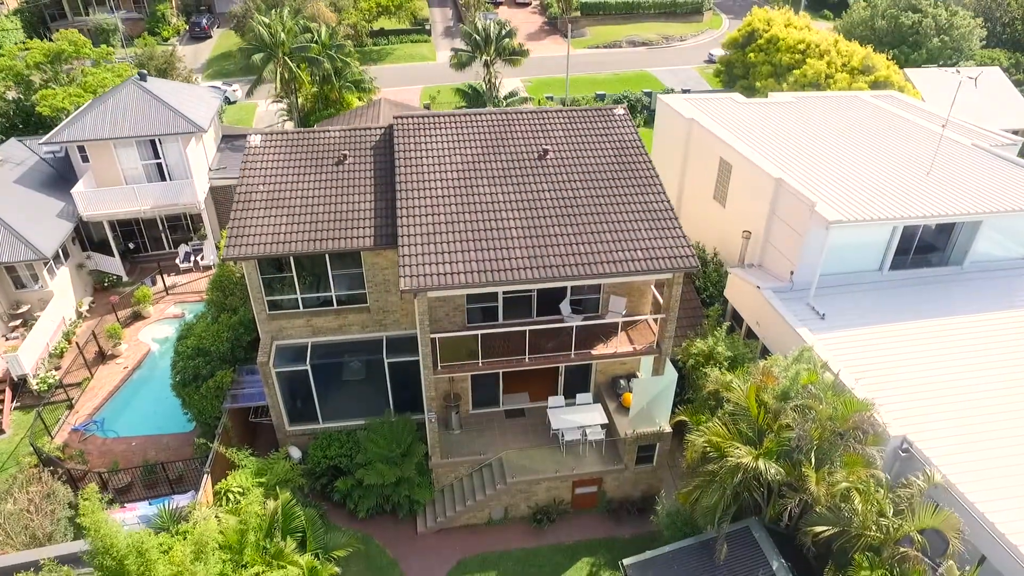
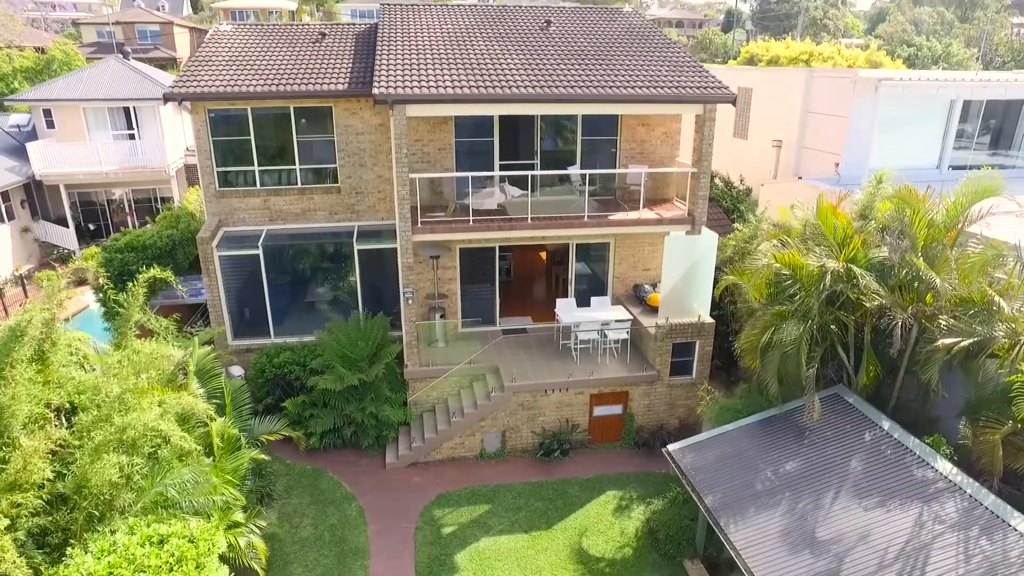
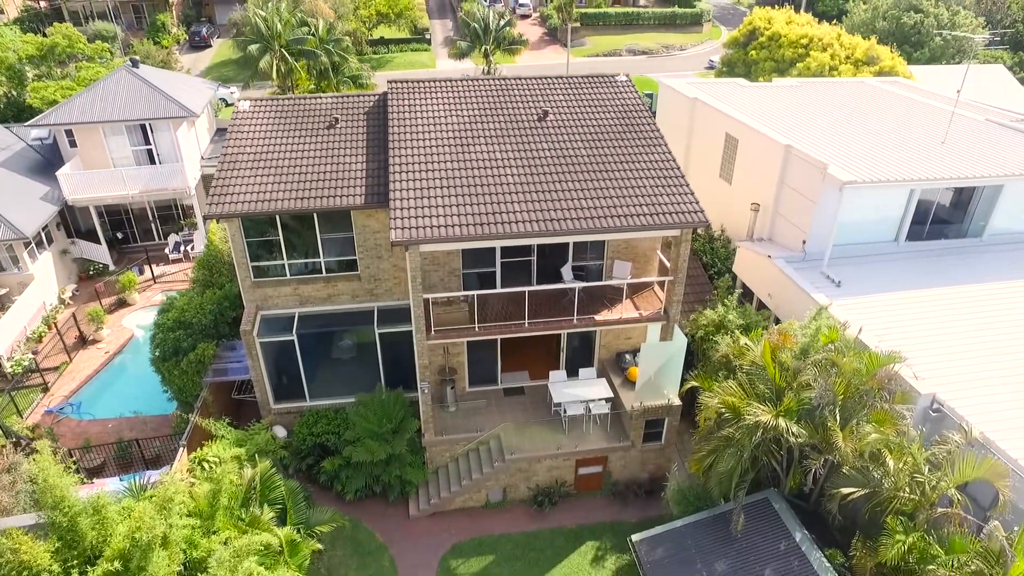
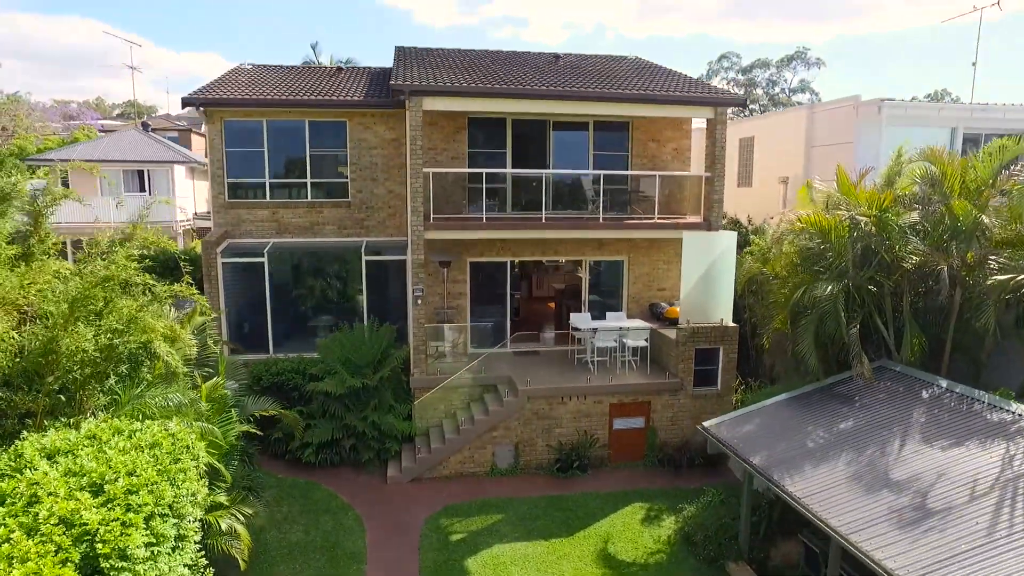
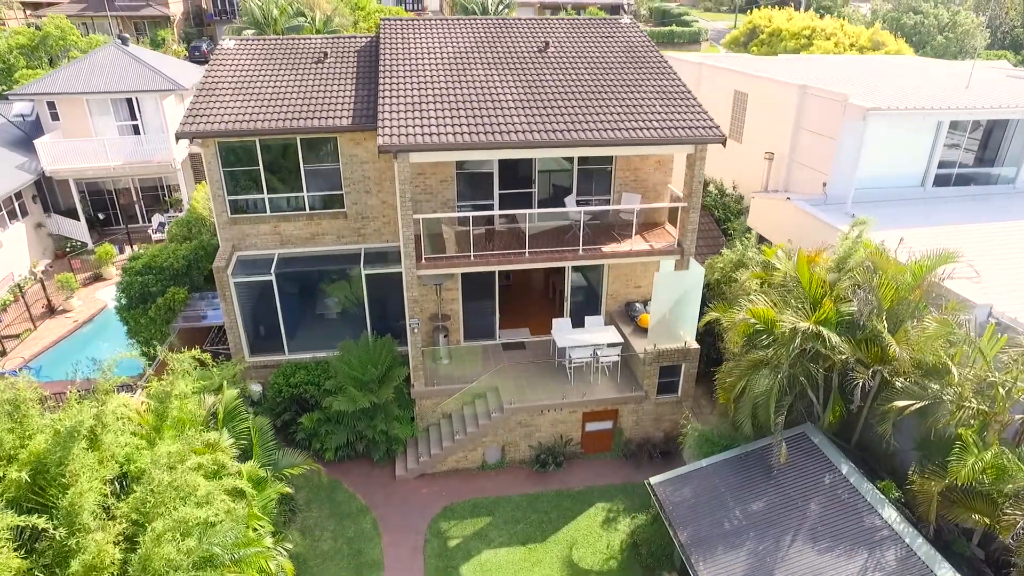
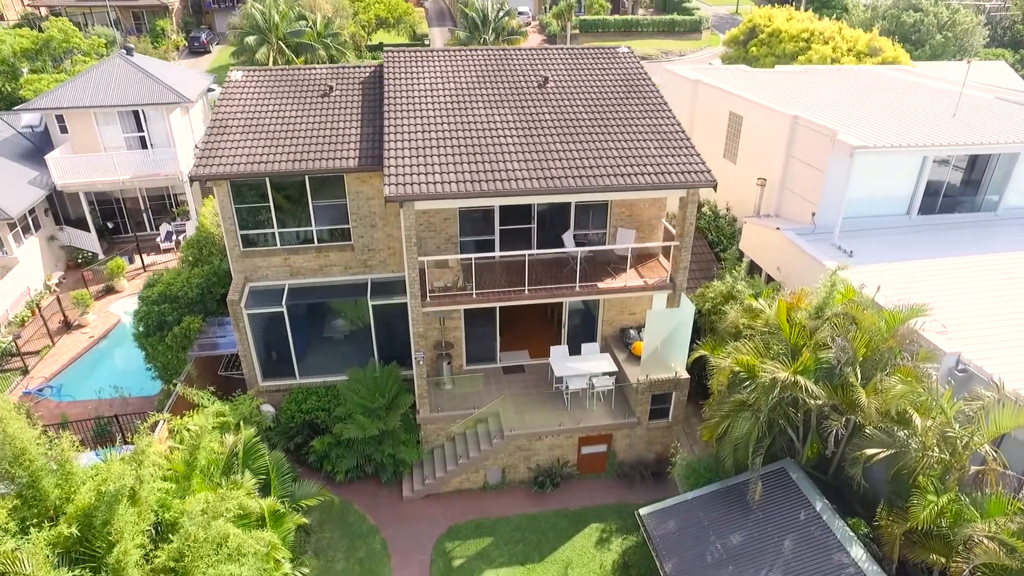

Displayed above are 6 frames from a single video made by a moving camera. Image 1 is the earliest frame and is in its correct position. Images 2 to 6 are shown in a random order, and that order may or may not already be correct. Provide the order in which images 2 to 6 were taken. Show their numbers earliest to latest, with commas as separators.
3, 6, 5, 2, 4
